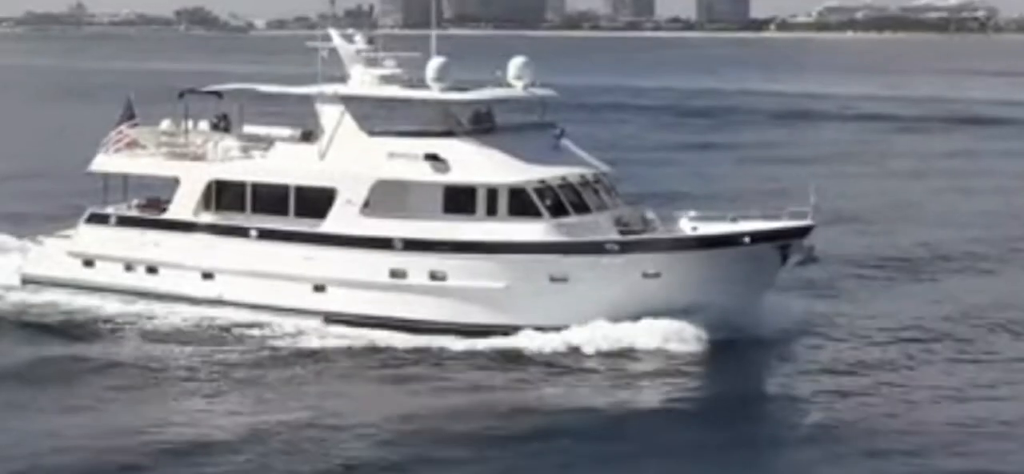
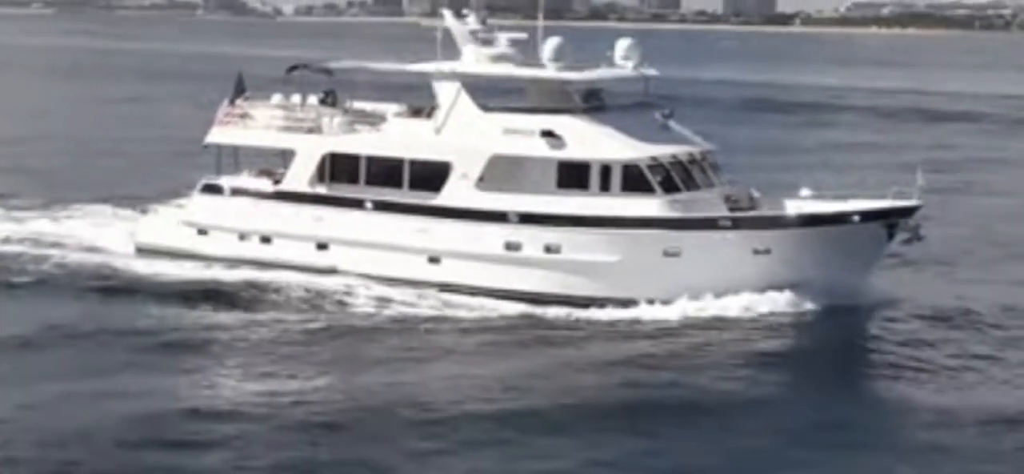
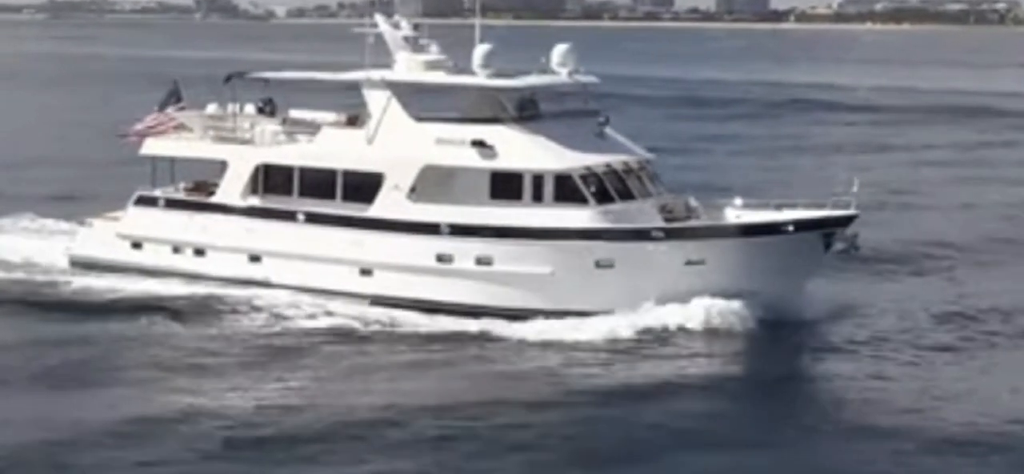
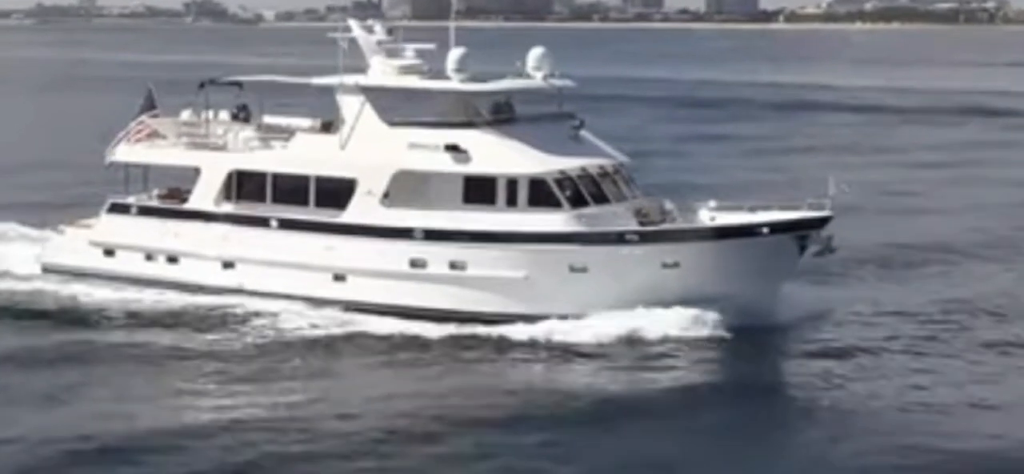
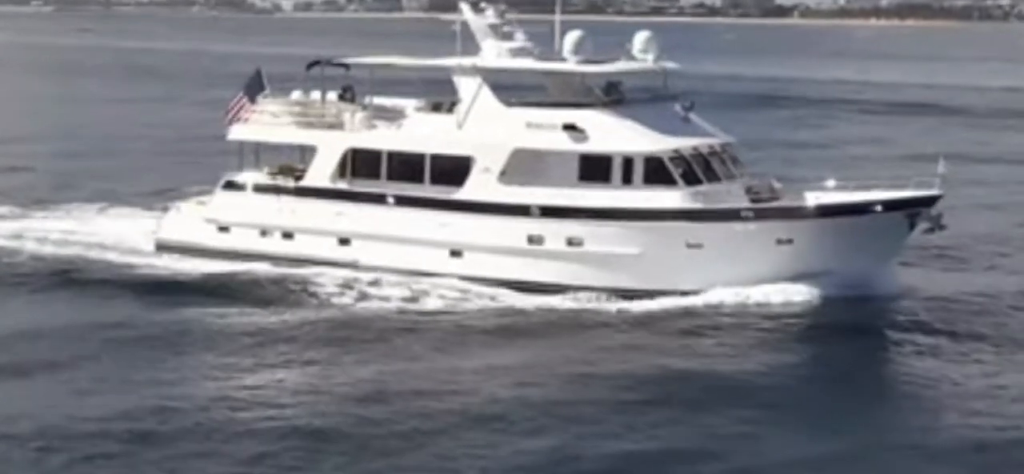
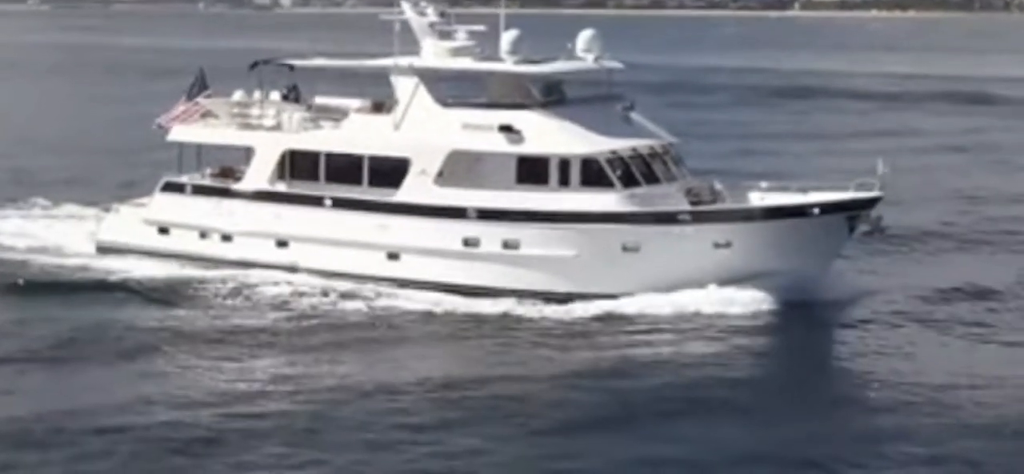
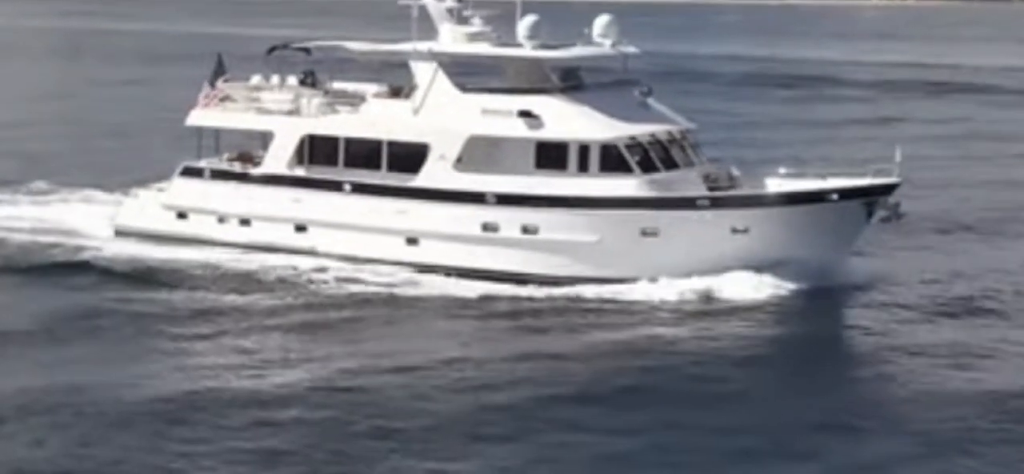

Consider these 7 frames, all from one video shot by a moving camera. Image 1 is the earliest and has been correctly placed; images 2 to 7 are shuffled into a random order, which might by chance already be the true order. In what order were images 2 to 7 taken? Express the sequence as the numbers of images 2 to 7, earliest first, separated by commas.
4, 3, 6, 7, 2, 5
